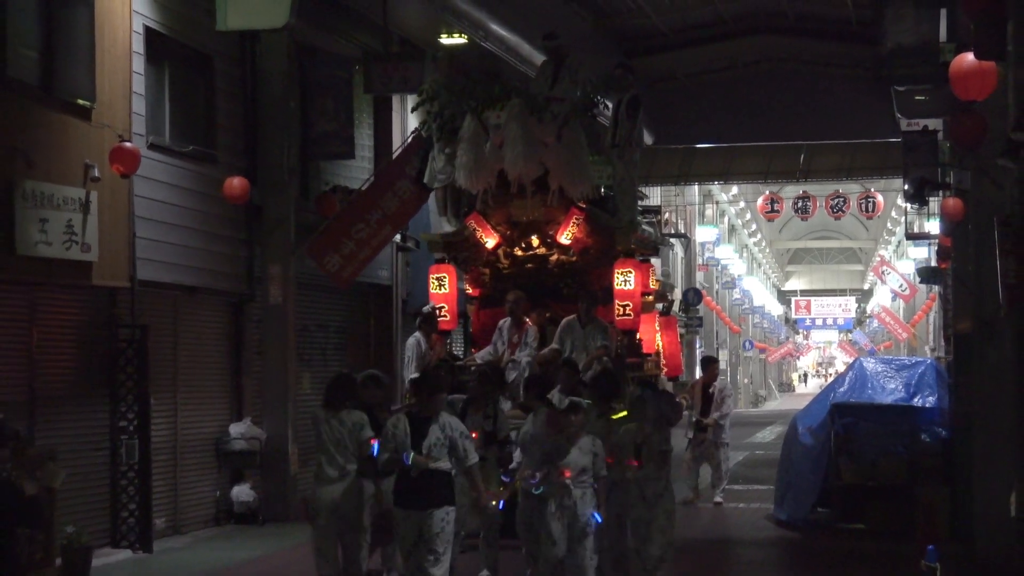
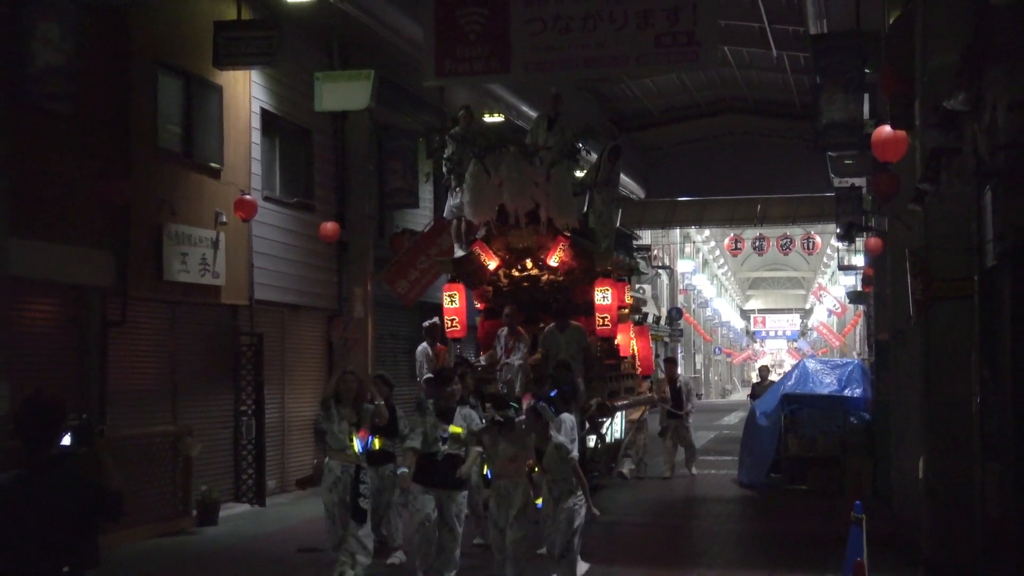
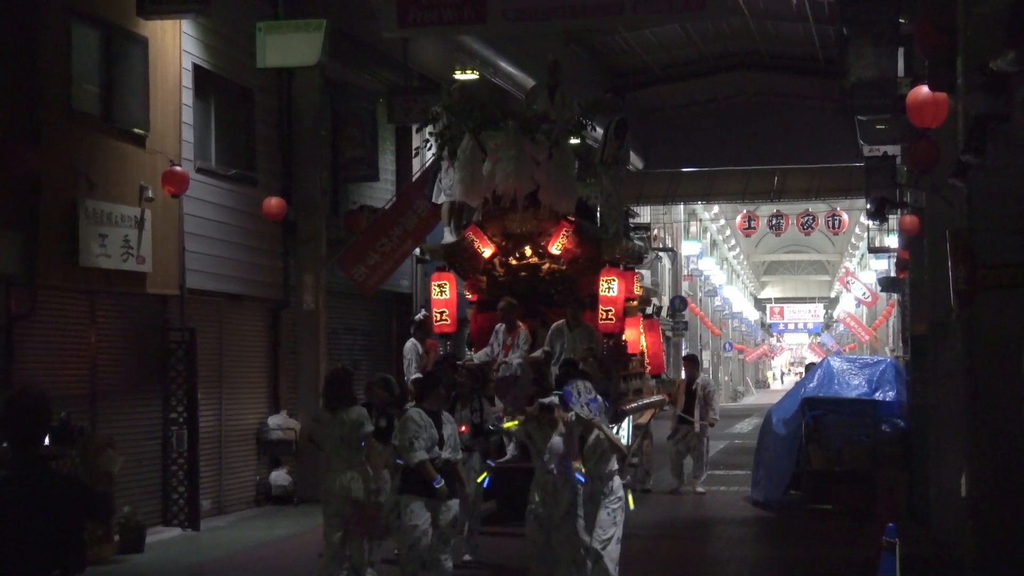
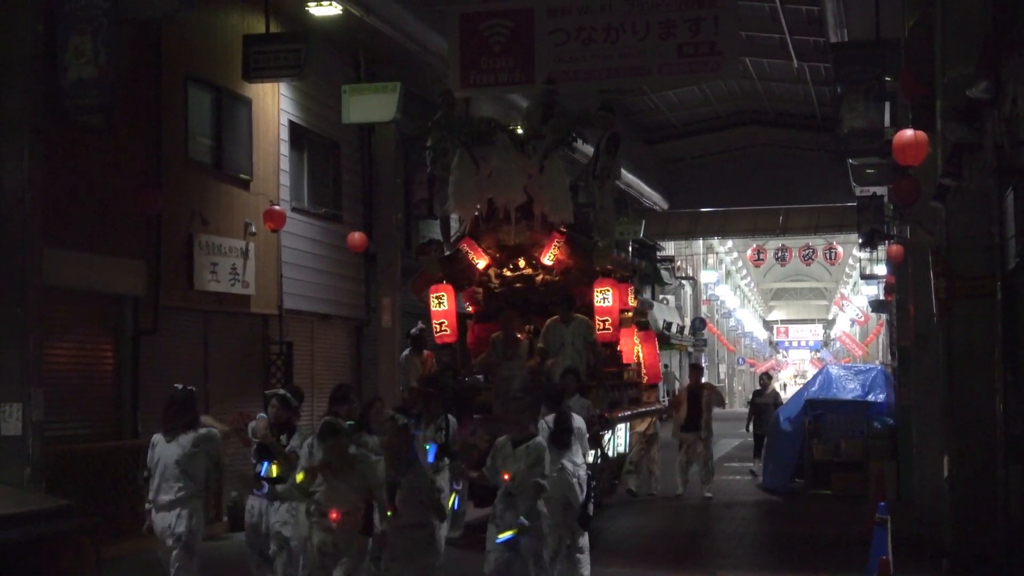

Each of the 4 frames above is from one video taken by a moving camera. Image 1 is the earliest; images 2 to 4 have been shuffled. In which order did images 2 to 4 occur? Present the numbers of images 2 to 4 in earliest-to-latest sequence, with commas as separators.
3, 2, 4
